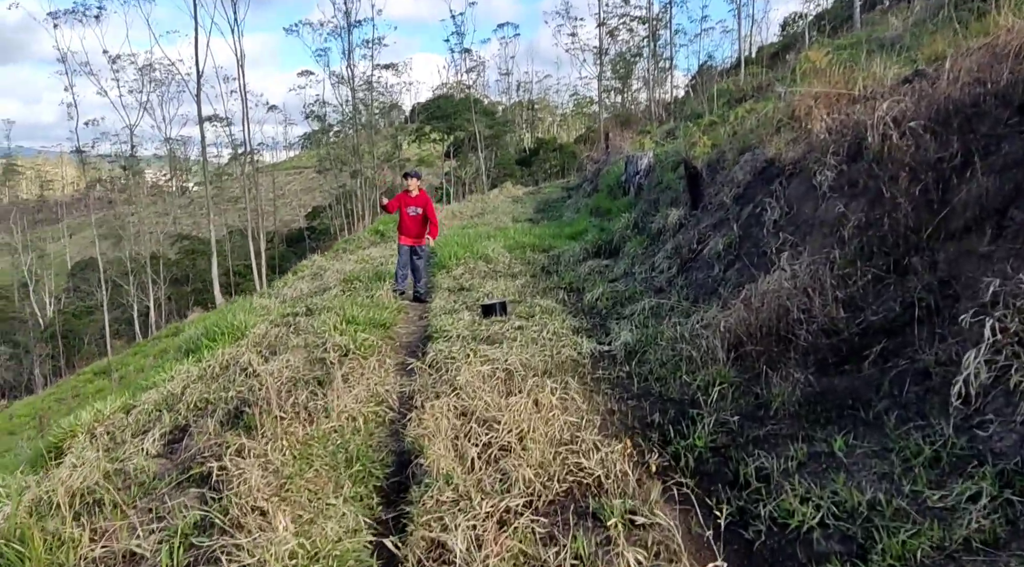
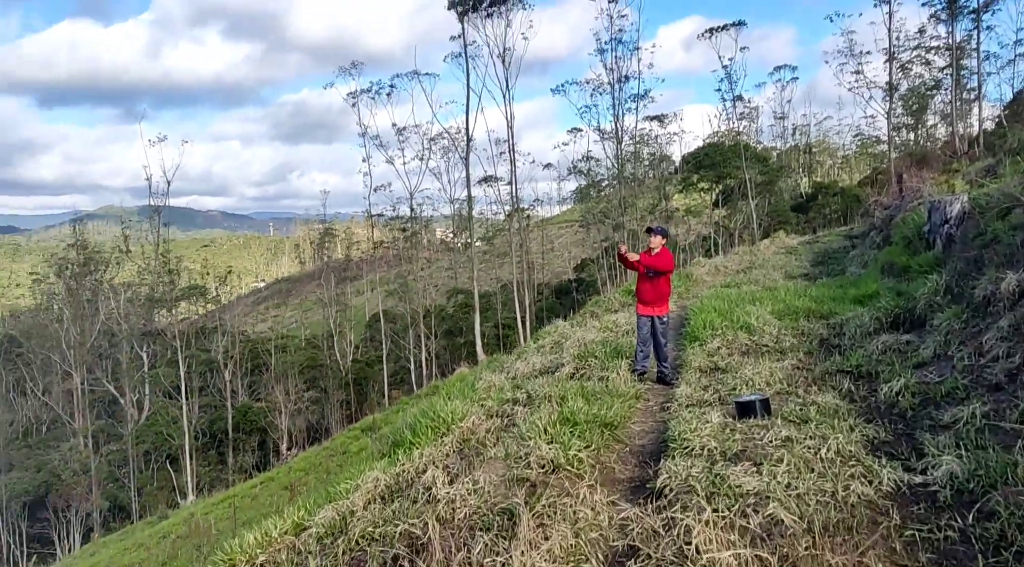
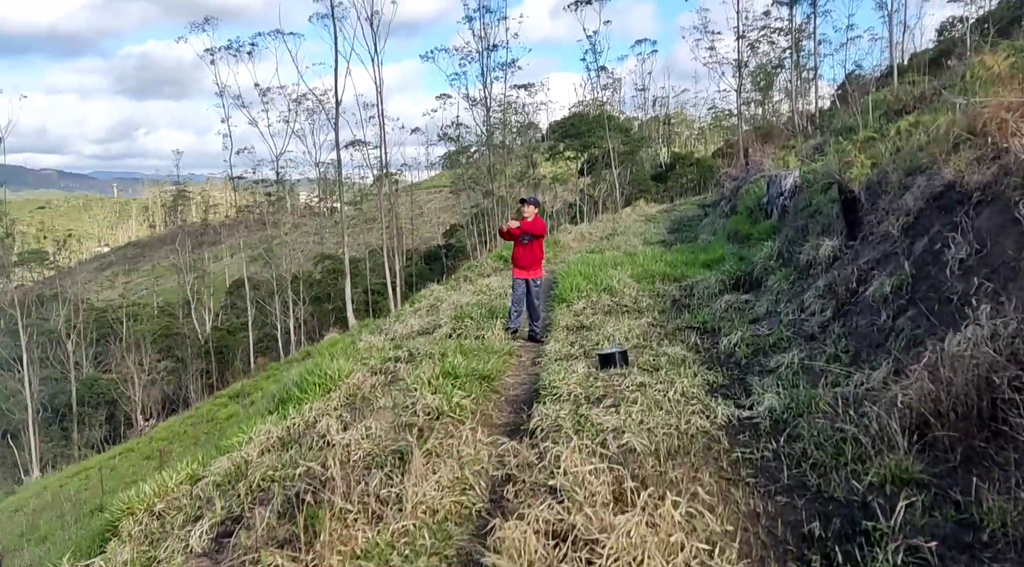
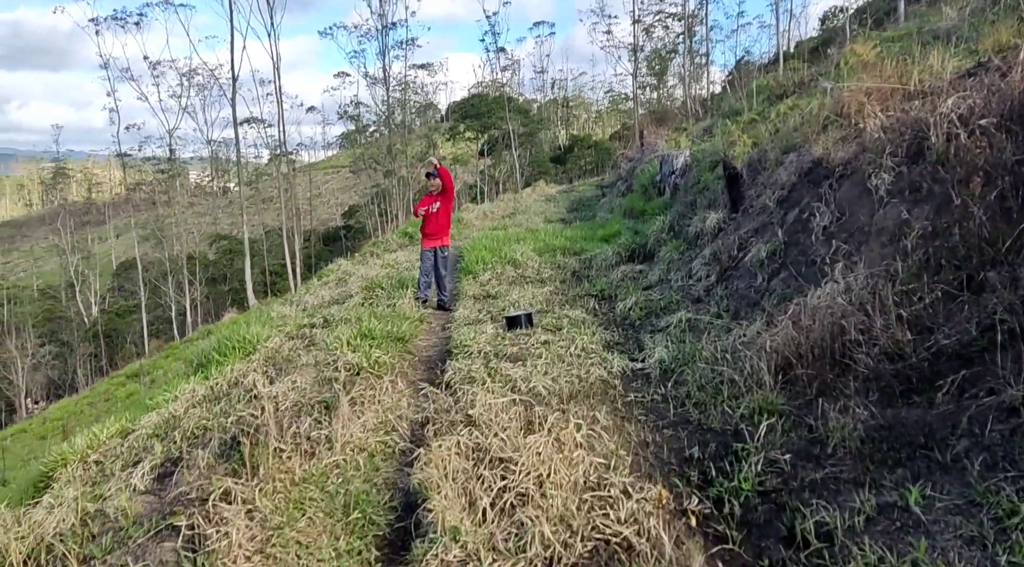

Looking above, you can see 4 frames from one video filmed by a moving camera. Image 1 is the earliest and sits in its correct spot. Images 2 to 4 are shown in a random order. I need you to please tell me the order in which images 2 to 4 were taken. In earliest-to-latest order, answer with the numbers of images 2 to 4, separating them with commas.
4, 3, 2
